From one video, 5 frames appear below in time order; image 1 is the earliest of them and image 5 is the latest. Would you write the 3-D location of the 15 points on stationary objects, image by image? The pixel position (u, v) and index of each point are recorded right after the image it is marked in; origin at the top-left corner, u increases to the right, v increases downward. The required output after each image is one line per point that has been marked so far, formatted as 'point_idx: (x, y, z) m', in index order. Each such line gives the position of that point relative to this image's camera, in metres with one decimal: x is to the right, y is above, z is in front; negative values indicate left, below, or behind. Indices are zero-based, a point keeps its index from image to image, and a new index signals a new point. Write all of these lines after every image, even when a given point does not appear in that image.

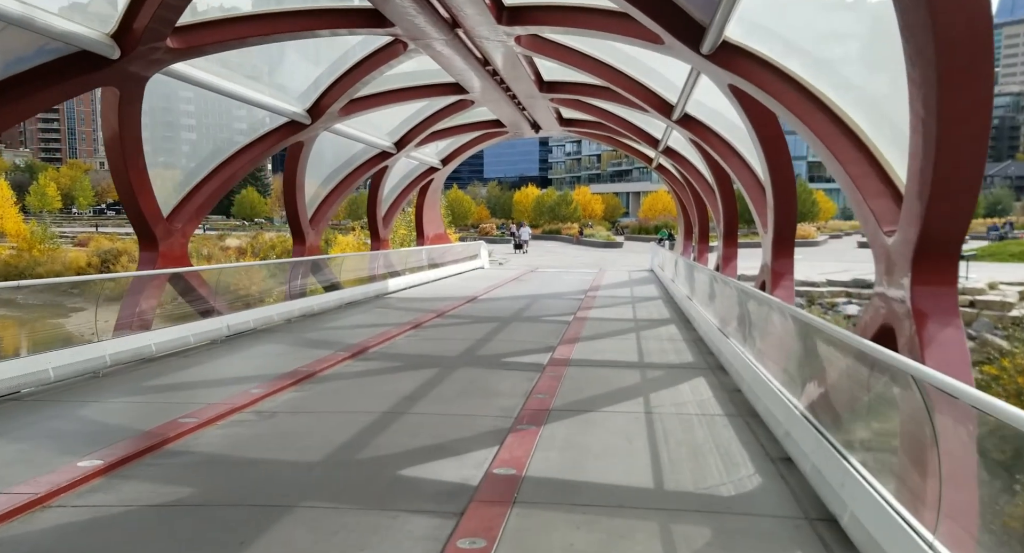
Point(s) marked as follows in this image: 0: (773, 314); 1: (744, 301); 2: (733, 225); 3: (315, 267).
0: (+2.6, -0.3, +7.0) m
1: (+2.9, -0.3, +8.6) m
2: (+6.1, +1.3, +18.1) m
3: (-3.9, +0.2, +13.6) m
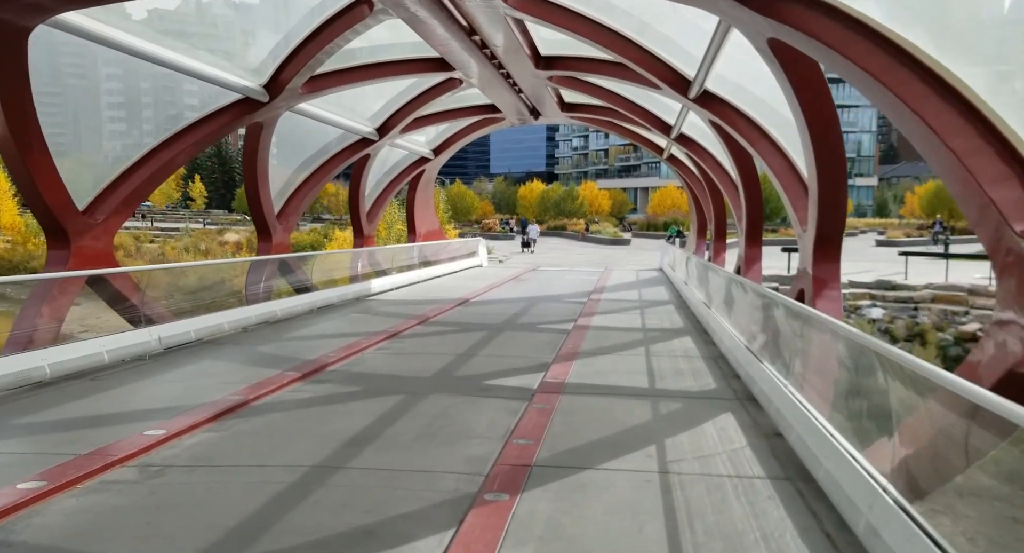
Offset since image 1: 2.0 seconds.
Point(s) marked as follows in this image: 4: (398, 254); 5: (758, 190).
0: (+2.4, -0.4, +5.5) m
1: (+2.7, -0.4, +7.0) m
2: (+6.0, +1.3, +16.5) m
3: (-4.1, +0.2, +12.0) m
4: (-3.1, +0.6, +18.4) m
5: (+5.9, +2.0, +16.1) m
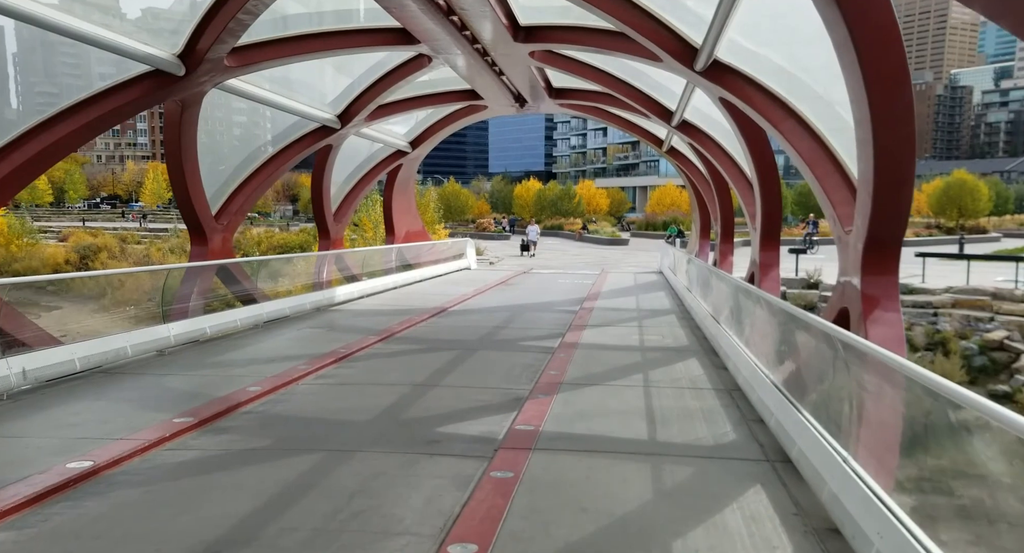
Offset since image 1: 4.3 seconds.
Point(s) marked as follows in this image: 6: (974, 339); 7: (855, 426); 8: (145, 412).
0: (+2.1, -0.6, +3.7) m
1: (+2.4, -0.6, +5.3) m
2: (+5.6, +1.2, +14.8) m
3: (-4.4, 0.0, +10.3) m
4: (-3.4, +0.5, +16.7) m
5: (+5.5, +1.9, +14.3) m
6: (+13.3, -1.8, +19.6) m
7: (+2.1, -0.9, +4.2) m
8: (-3.3, -1.2, +6.1) m
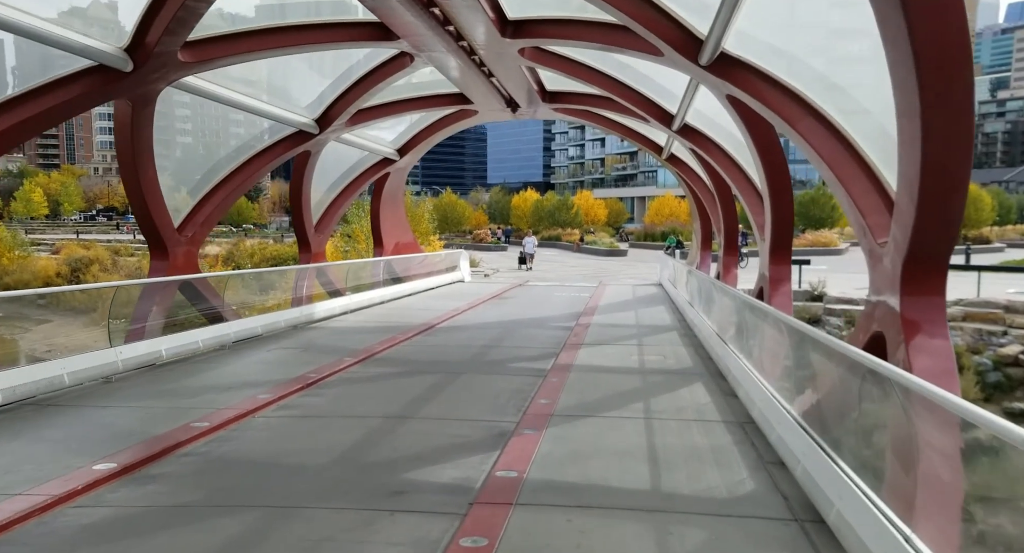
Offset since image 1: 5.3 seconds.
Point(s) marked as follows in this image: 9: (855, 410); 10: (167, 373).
0: (+1.9, -0.7, +2.9) m
1: (+2.2, -0.7, +4.5) m
2: (+5.4, +0.9, +14.0) m
3: (-4.6, -0.2, +9.5) m
4: (-3.6, +0.1, +15.9) m
5: (+5.4, +1.6, +13.6) m
6: (+13.2, -2.2, +18.8) m
7: (+2.0, -1.1, +3.4) m
8: (-3.4, -1.4, +5.2) m
9: (+2.2, -0.8, +4.2) m
10: (-4.2, -1.1, +8.3) m
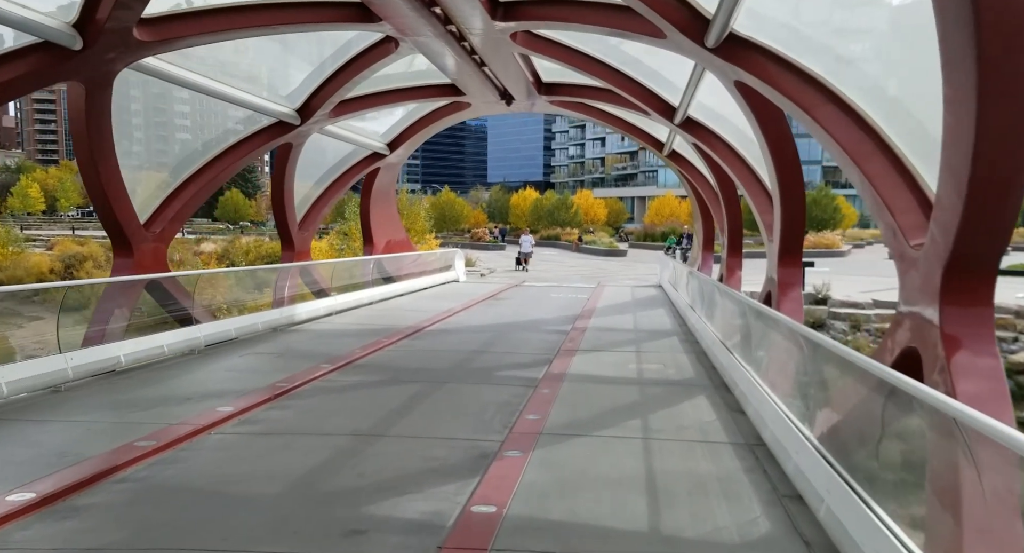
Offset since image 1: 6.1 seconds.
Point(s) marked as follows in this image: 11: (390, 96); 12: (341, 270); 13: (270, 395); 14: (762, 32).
0: (+1.8, -0.7, +2.3) m
1: (+2.1, -0.7, +3.8) m
2: (+5.3, +0.8, +13.3) m
3: (-4.7, -0.2, +8.8) m
4: (-3.7, +0.1, +15.2) m
5: (+5.2, +1.6, +12.9) m
6: (+13.0, -2.3, +18.2) m
7: (+1.9, -1.1, +2.7) m
8: (-3.6, -1.4, +4.6) m
9: (+2.0, -0.9, +3.6) m
10: (-4.3, -1.1, +7.6) m
11: (-3.2, +4.9, +19.7) m
12: (-3.7, +0.1, +14.9) m
13: (-2.6, -1.3, +7.3) m
14: (+3.6, +3.3, +10.2) m
